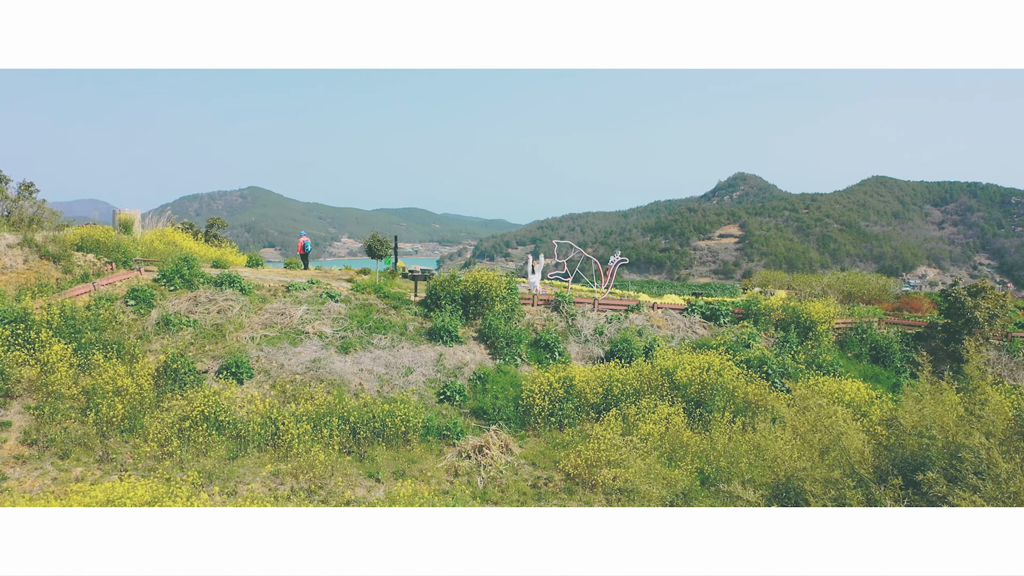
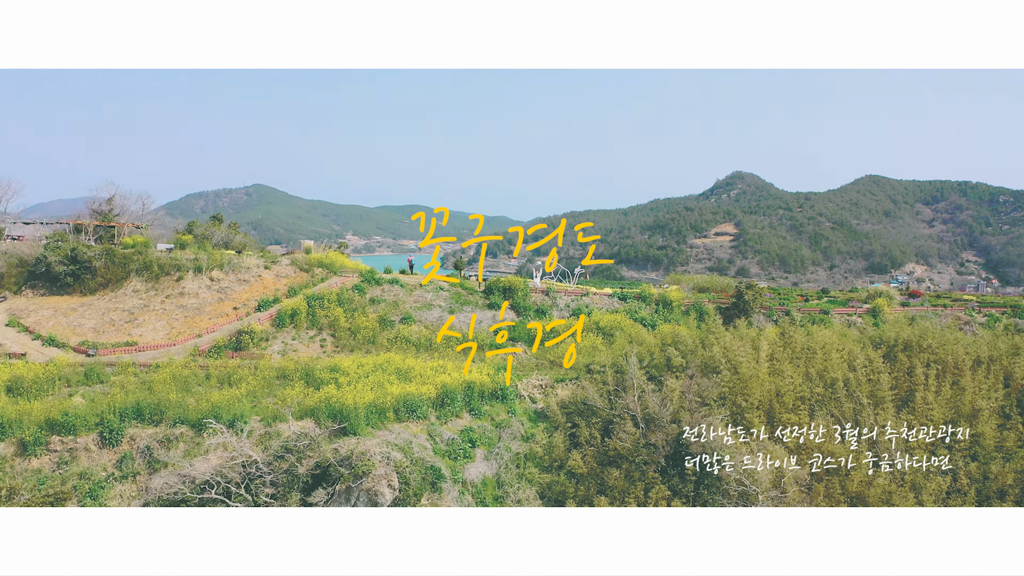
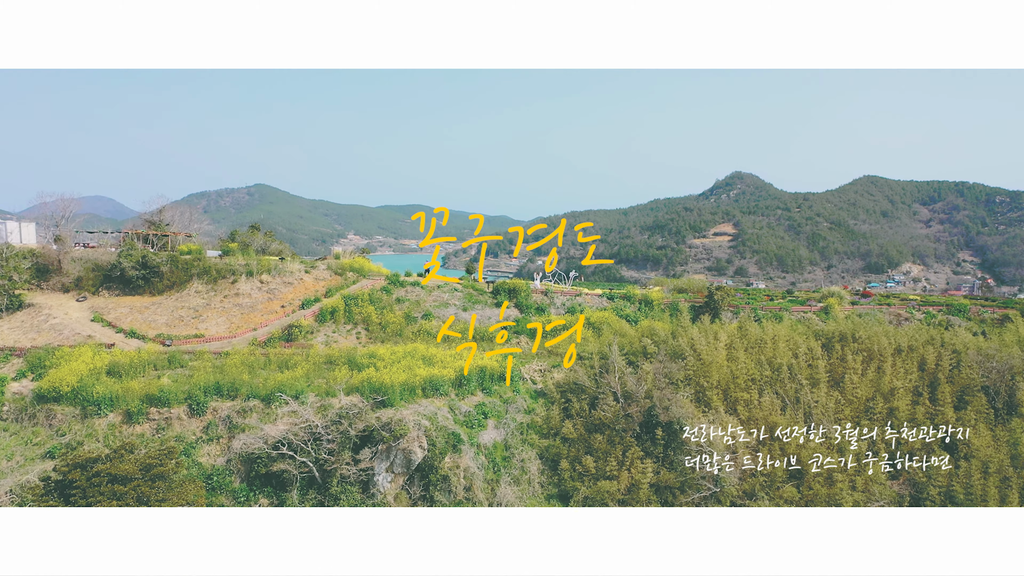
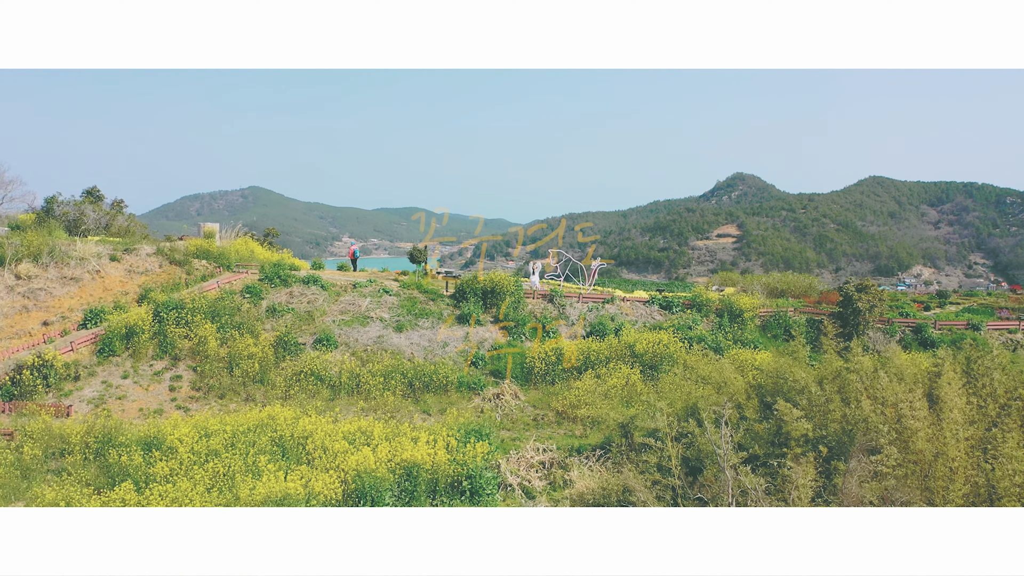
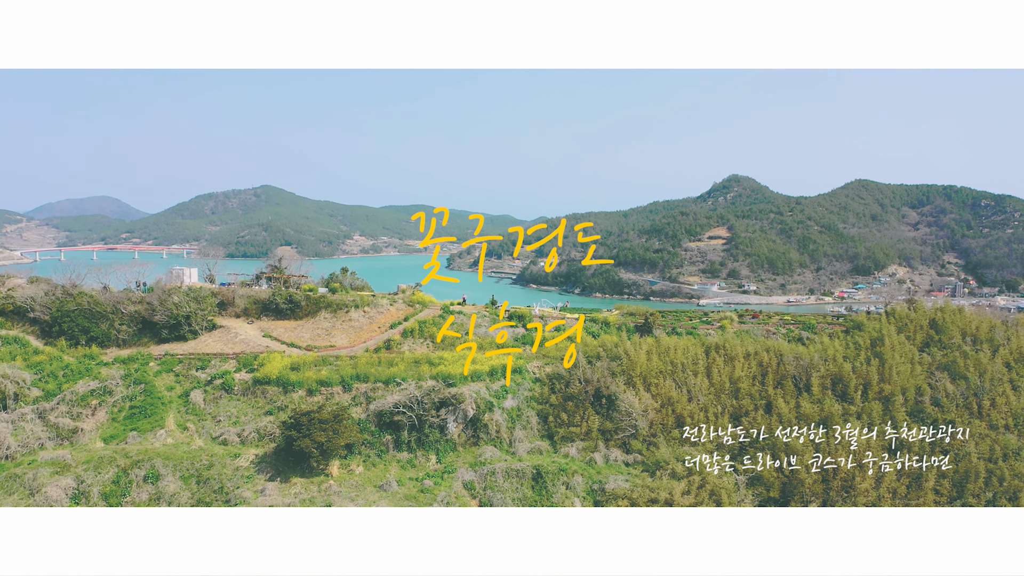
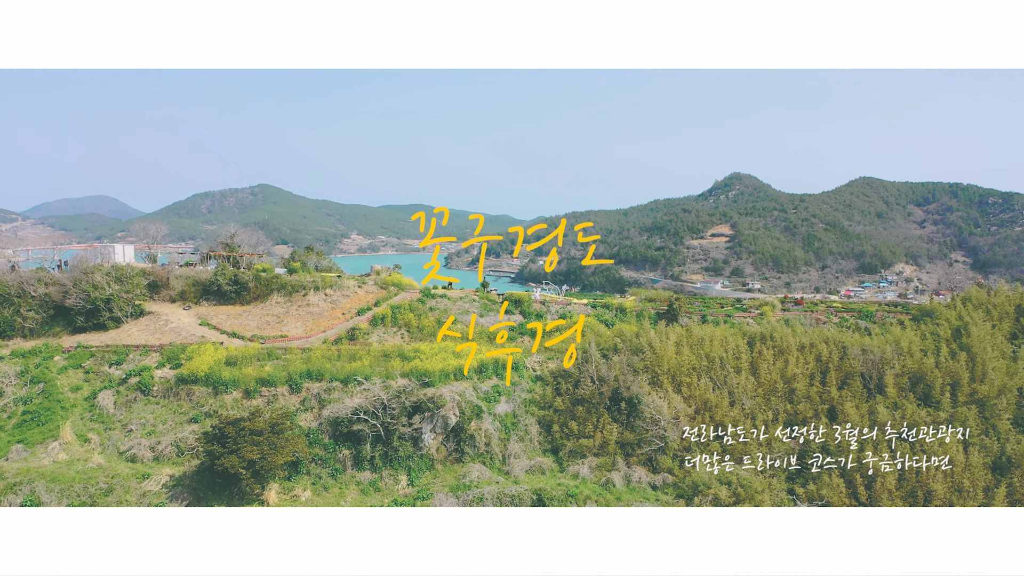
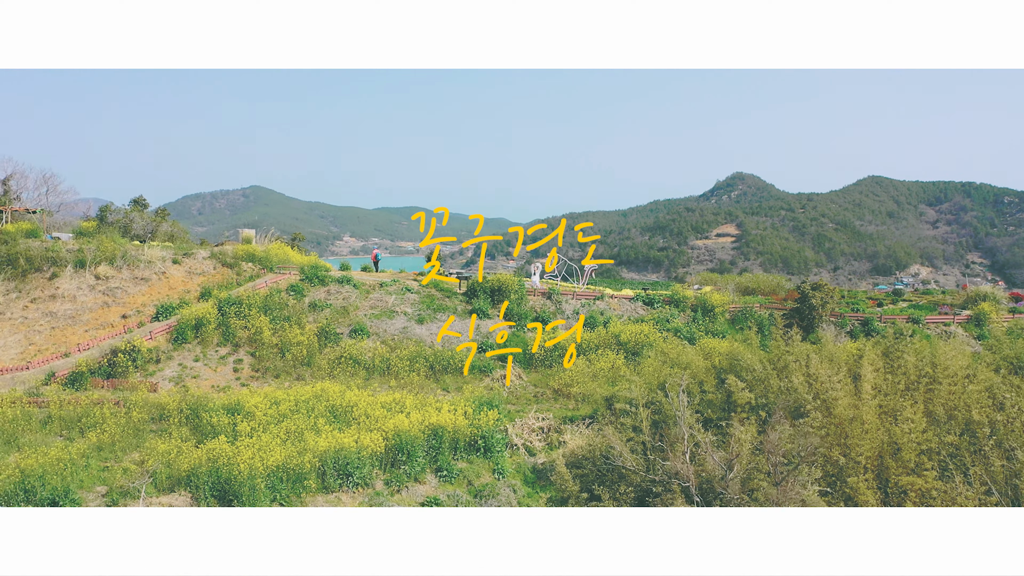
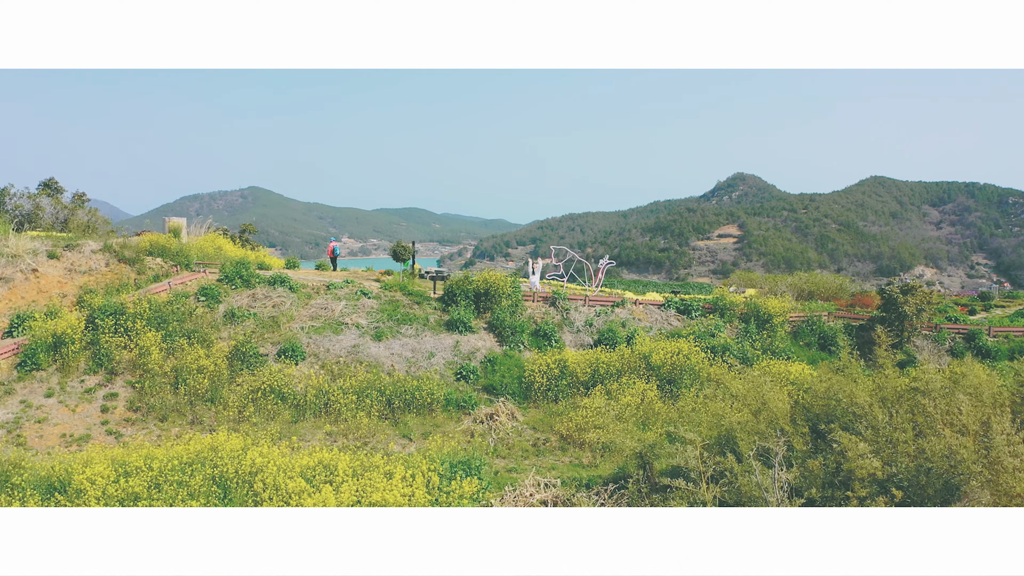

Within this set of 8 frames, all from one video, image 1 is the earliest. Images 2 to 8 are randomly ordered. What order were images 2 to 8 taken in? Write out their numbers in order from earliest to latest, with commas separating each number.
8, 4, 7, 2, 3, 6, 5
